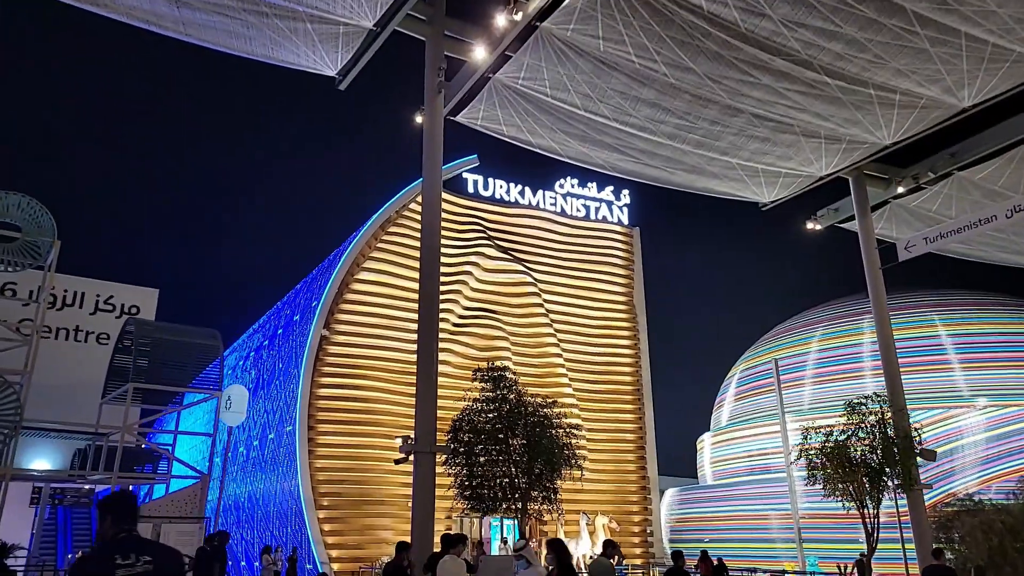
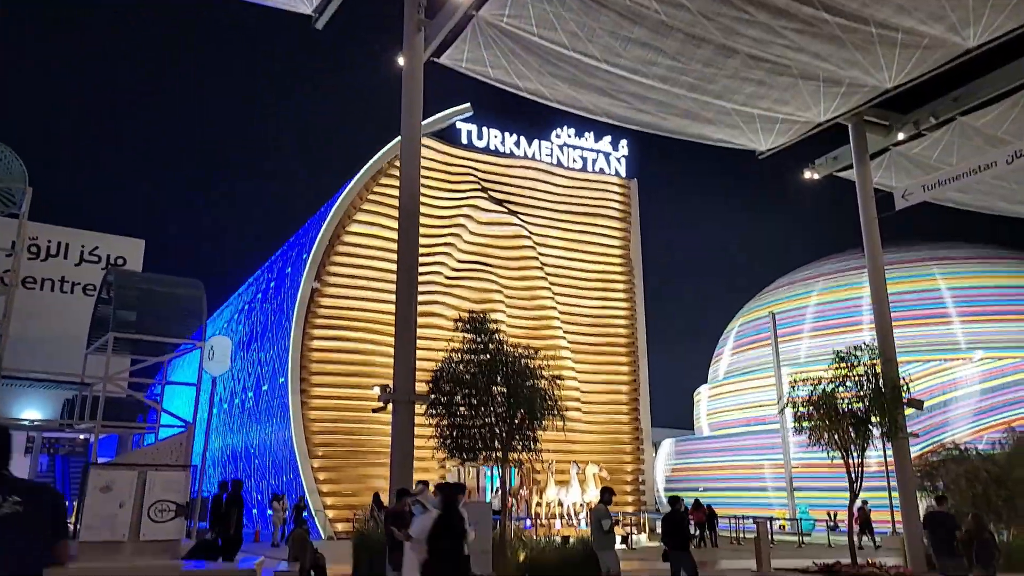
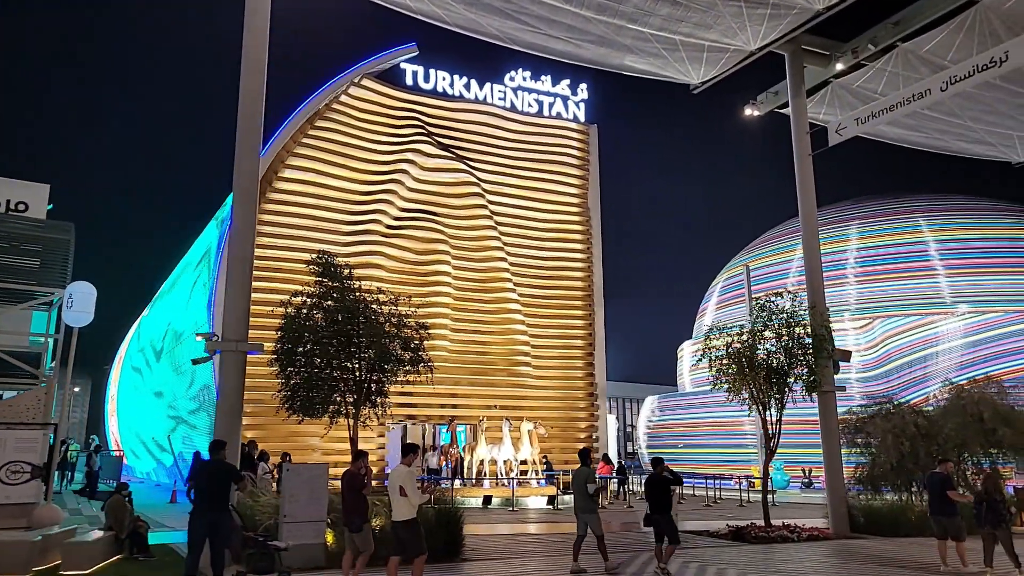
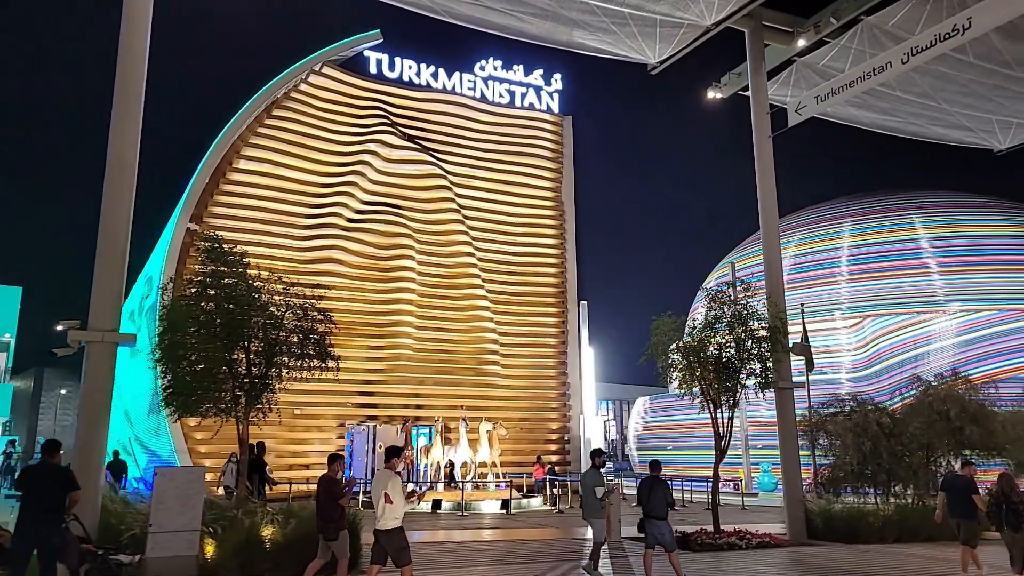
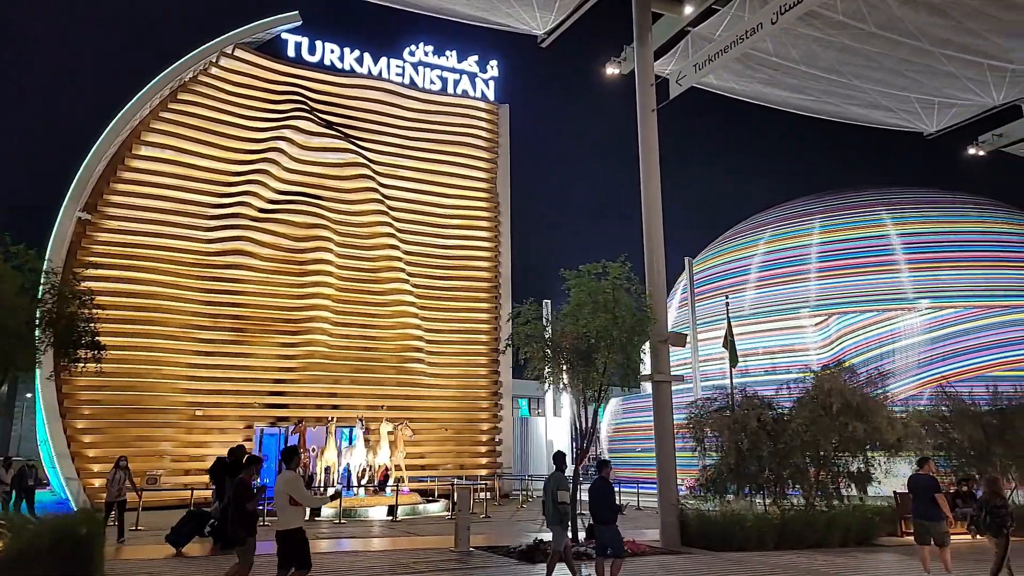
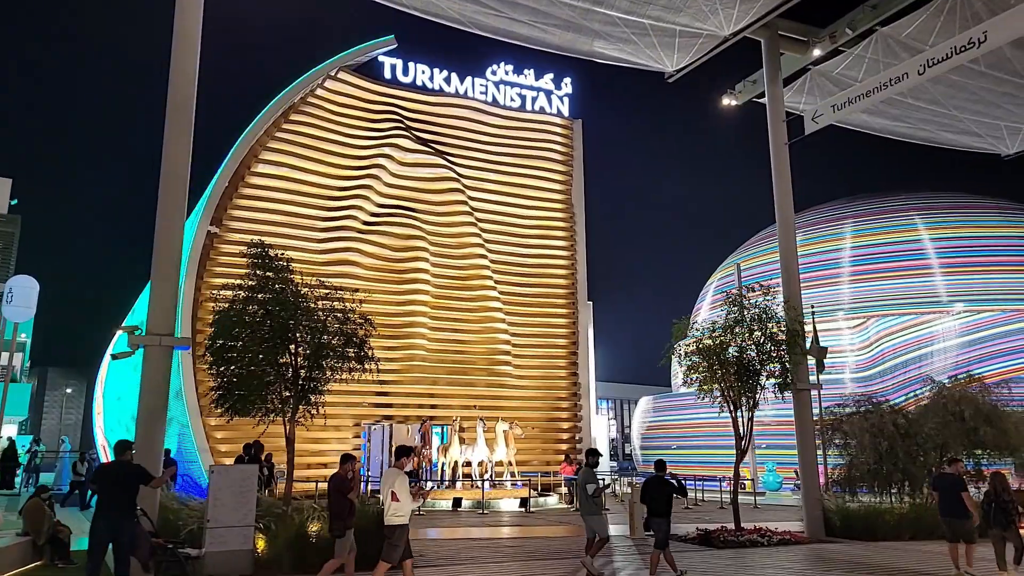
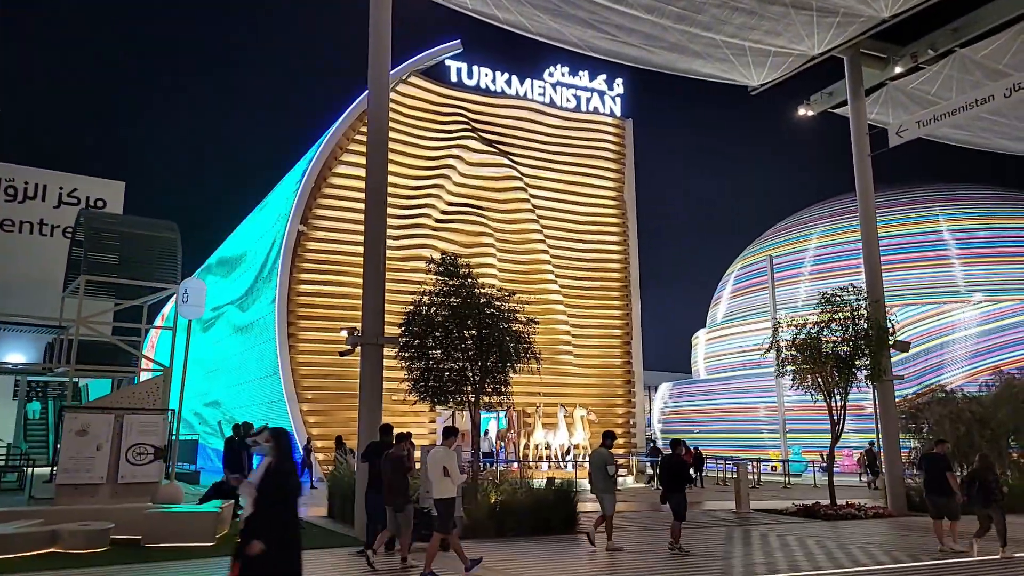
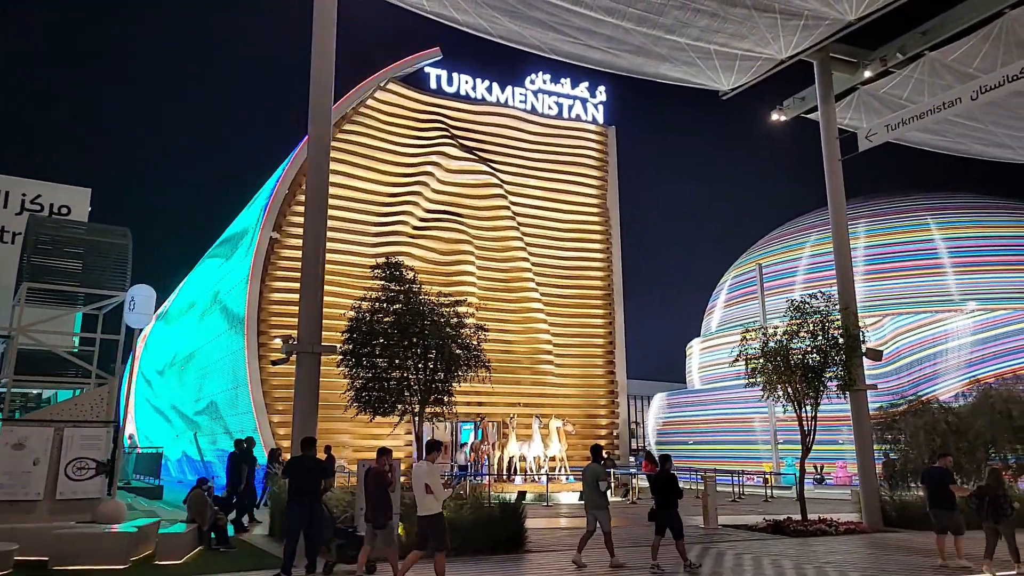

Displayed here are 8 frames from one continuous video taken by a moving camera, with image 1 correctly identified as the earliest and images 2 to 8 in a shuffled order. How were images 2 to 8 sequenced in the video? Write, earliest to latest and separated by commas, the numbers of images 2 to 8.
2, 7, 8, 3, 6, 4, 5
